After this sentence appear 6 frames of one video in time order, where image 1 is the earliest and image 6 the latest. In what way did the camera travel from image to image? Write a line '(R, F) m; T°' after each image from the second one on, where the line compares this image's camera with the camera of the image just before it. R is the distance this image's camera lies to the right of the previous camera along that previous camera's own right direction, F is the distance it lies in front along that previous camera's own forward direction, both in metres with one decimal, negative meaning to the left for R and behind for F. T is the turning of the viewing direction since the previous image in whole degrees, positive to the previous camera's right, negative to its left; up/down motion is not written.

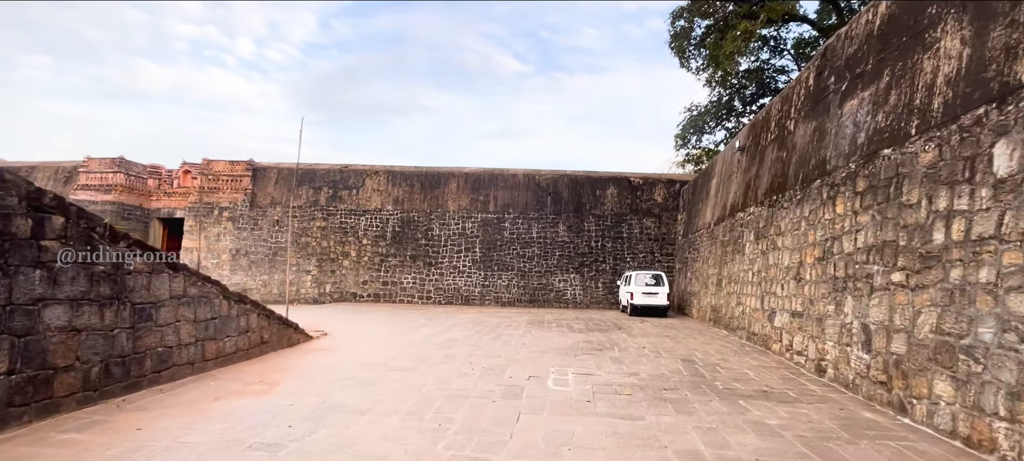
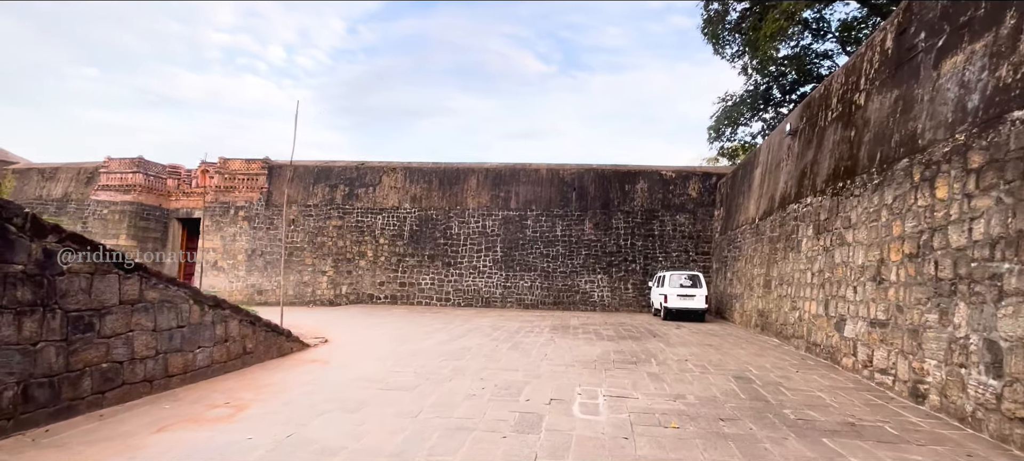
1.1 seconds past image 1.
(+0.1, +0.9) m; -3°
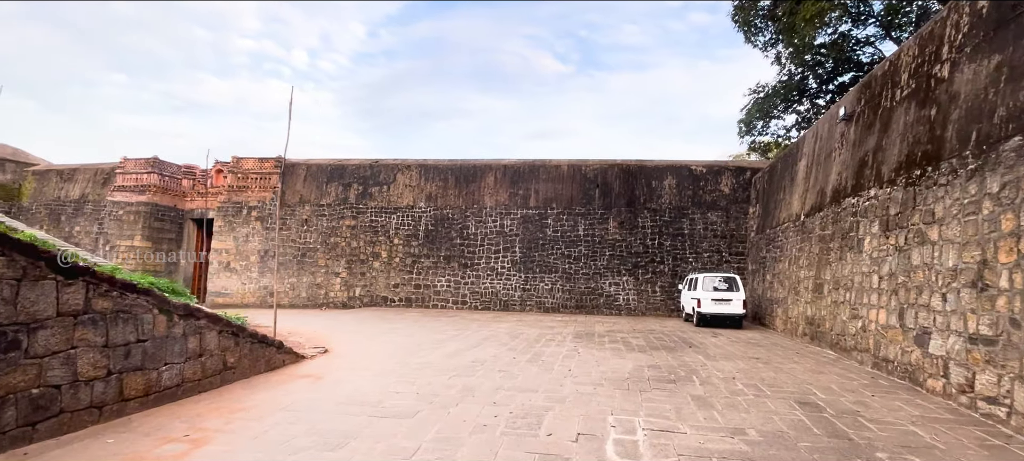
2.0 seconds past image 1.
(0.0, +0.8) m; -2°
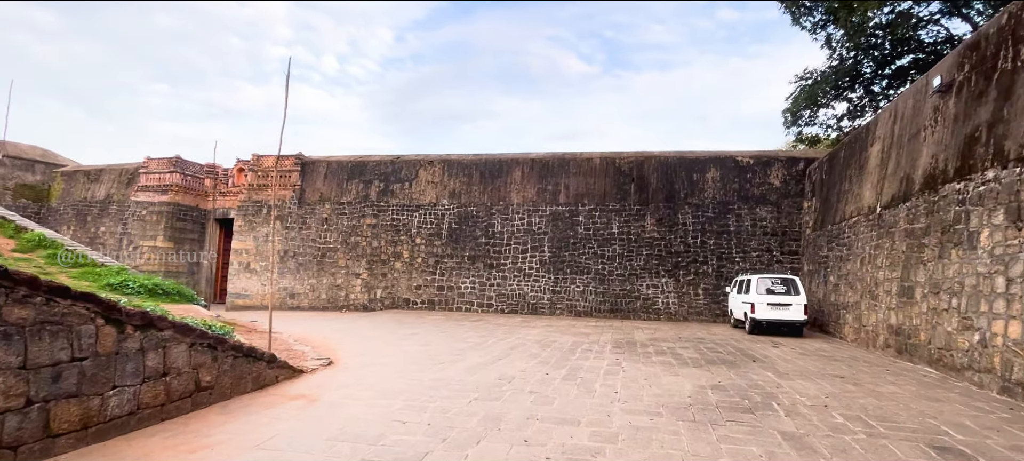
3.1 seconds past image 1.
(-0.1, +1.0) m; -3°
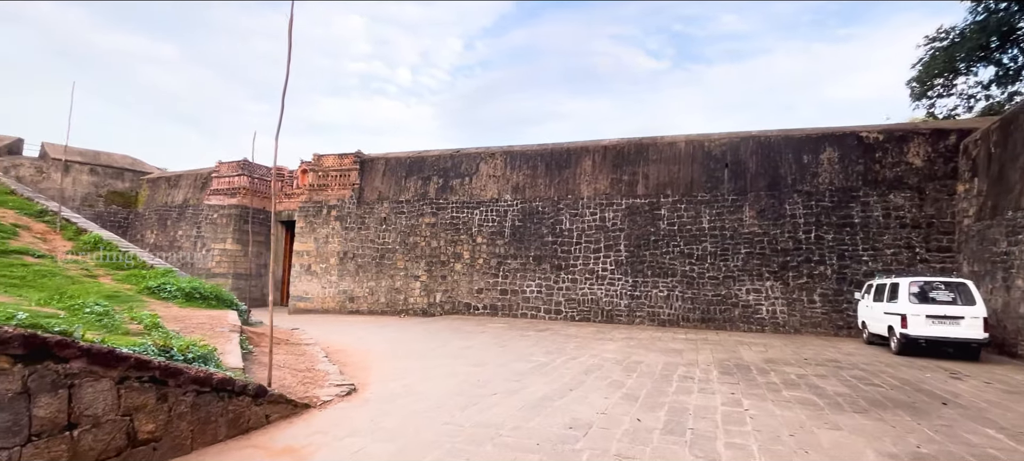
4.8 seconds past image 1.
(0.0, +1.5) m; -8°
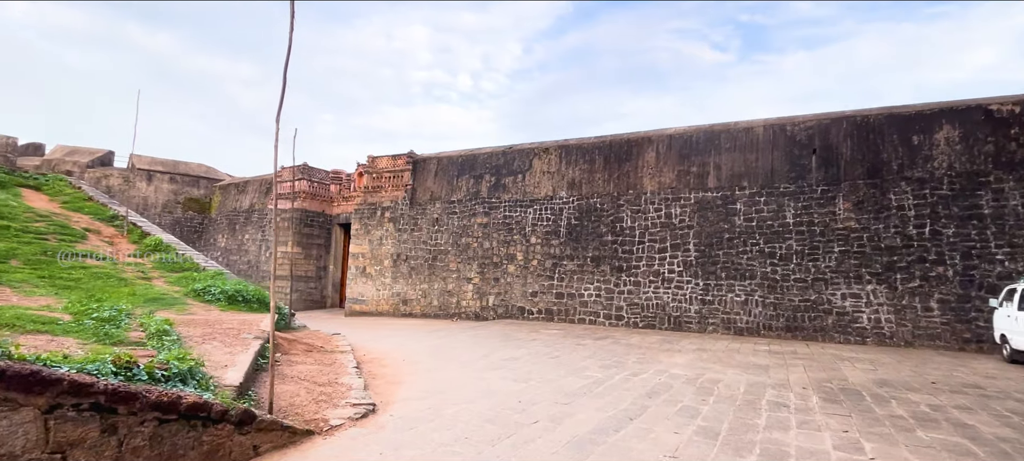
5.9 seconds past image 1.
(+0.1, +0.8) m; -7°
